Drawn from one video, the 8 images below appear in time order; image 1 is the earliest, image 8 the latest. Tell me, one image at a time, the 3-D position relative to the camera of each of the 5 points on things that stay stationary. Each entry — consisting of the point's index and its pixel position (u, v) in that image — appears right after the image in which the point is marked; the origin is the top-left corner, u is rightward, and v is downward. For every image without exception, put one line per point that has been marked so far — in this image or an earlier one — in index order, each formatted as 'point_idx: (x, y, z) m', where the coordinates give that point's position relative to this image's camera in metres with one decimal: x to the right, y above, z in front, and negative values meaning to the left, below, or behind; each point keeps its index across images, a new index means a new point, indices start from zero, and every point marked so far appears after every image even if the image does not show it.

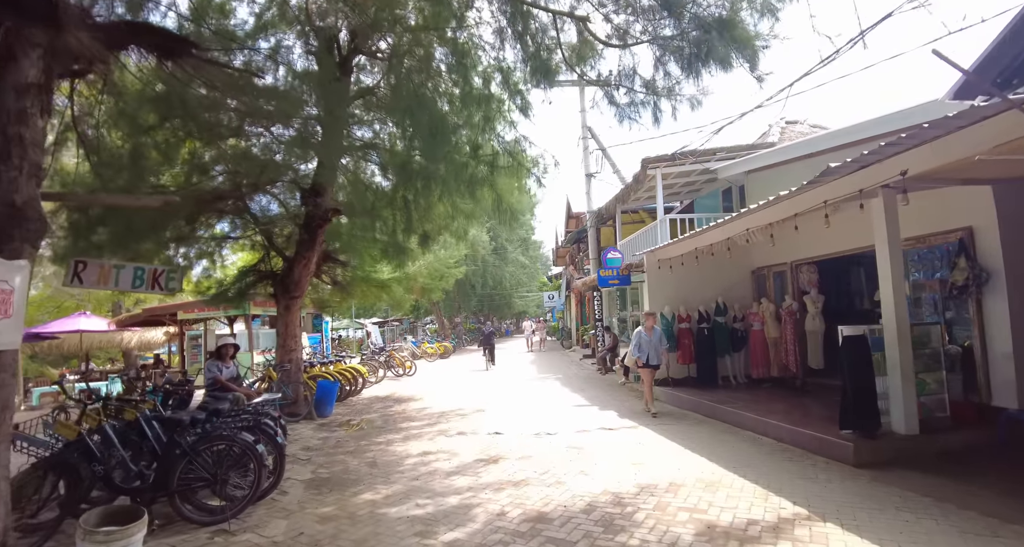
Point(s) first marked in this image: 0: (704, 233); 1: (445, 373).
0: (+3.0, +0.6, +9.0) m
1: (-1.9, -2.8, +16.4) m
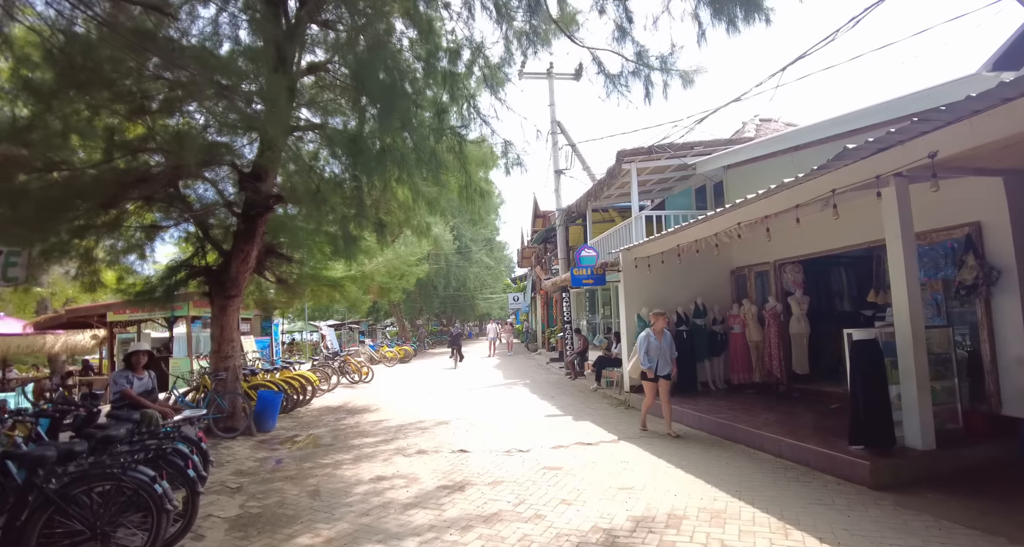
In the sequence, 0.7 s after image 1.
0: (+2.5, +0.6, +8.3) m
1: (-2.8, -2.8, +15.4) m
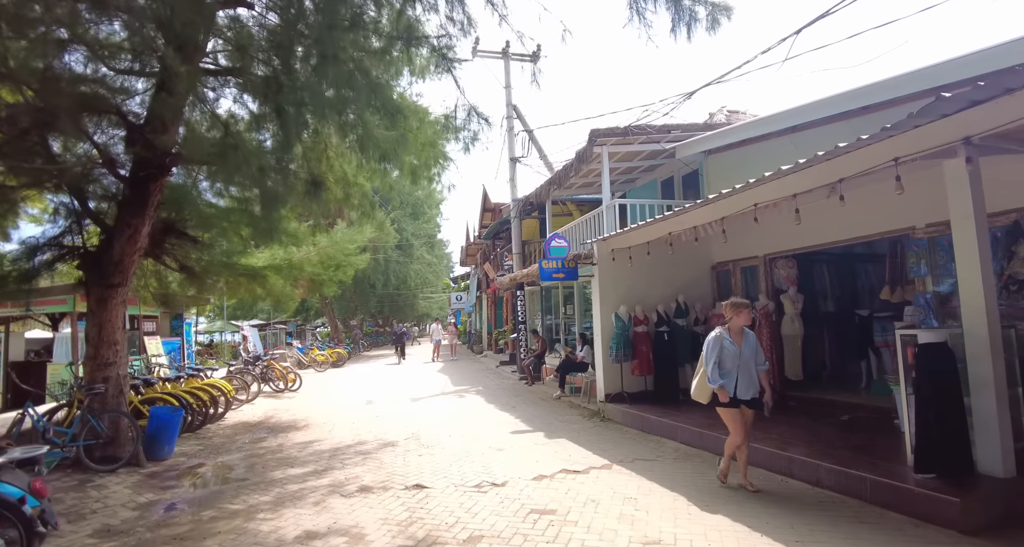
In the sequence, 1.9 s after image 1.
0: (+2.1, +0.7, +7.2) m
1: (-4.0, -2.6, +13.6) m
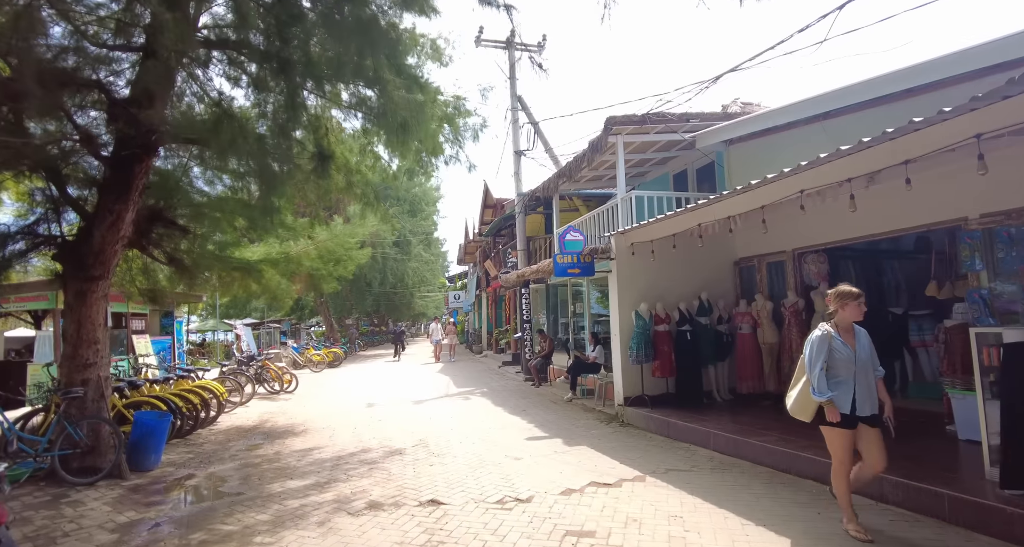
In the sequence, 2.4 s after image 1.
0: (+2.3, +0.7, +6.7) m
1: (-3.9, -2.5, +13.0) m
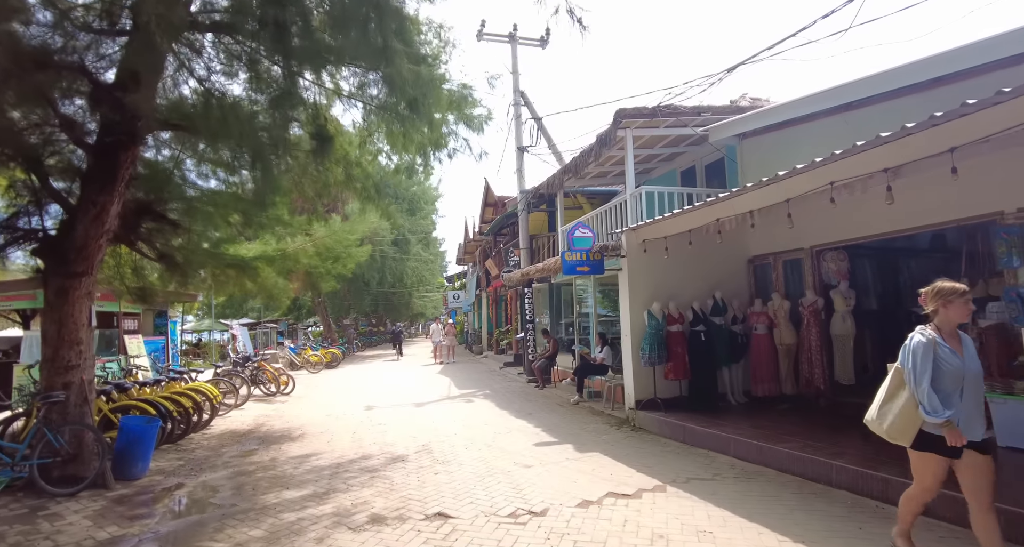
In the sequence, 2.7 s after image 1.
0: (+2.4, +0.8, +6.4) m
1: (-3.8, -2.5, +12.7) m
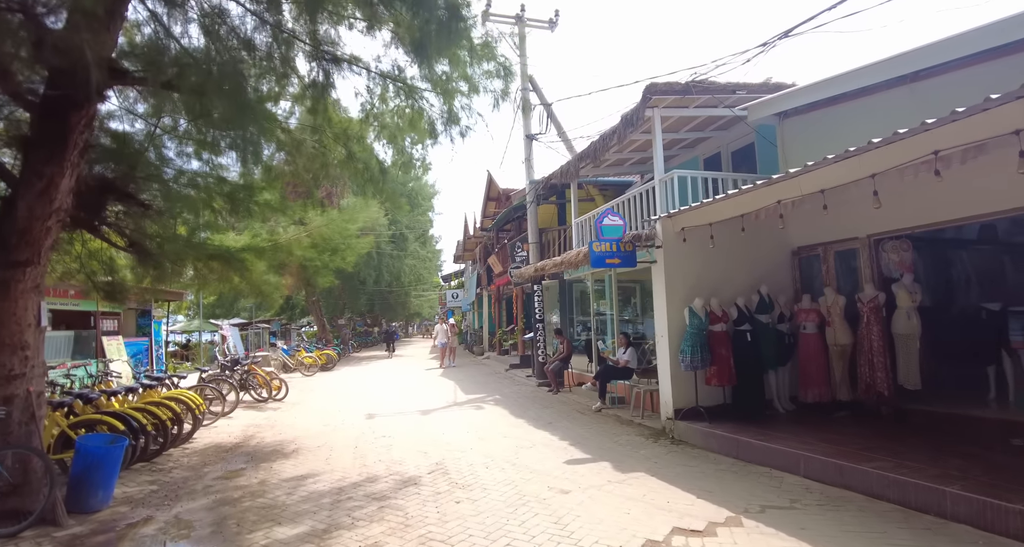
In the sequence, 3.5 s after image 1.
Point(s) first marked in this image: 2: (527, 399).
0: (+2.6, +0.9, +5.5) m
1: (-3.6, -2.4, +11.7) m
2: (+0.3, -2.2, +10.2) m
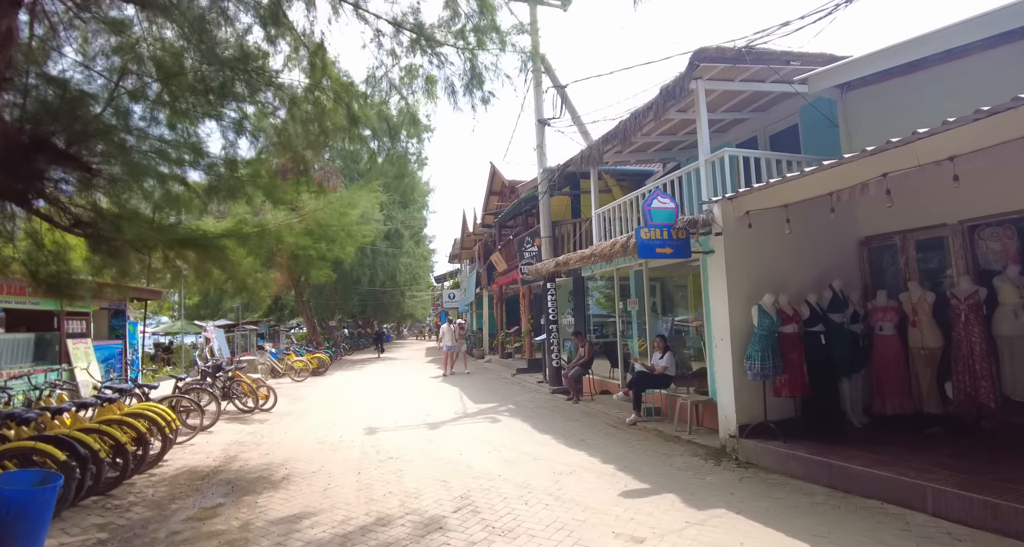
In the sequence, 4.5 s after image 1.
0: (+3.0, +0.9, +4.5) m
1: (-3.4, -2.3, +10.6) m
2: (+0.5, -2.1, +9.1) m
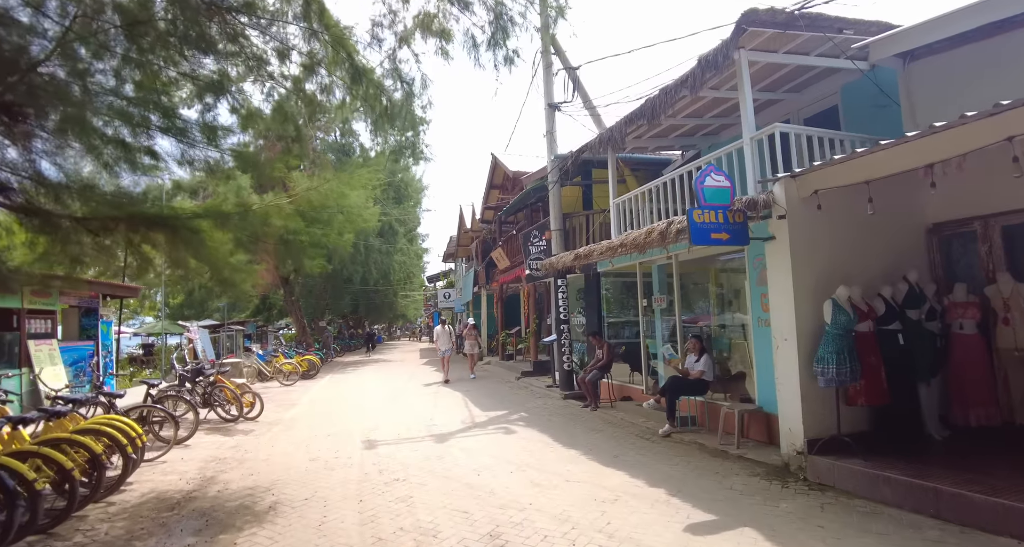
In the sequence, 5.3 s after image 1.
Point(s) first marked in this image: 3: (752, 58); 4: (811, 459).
0: (+3.3, +1.0, +3.7) m
1: (-3.2, -2.3, +9.6) m
2: (+0.7, -2.0, +8.2) m
3: (+2.8, +2.5, +6.8) m
4: (+2.5, -1.6, +4.8) m
